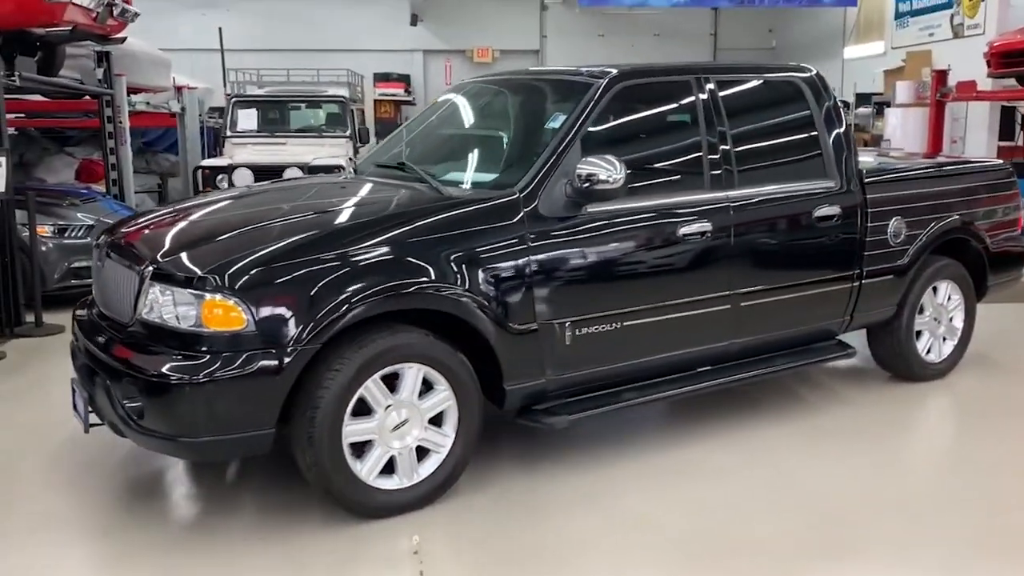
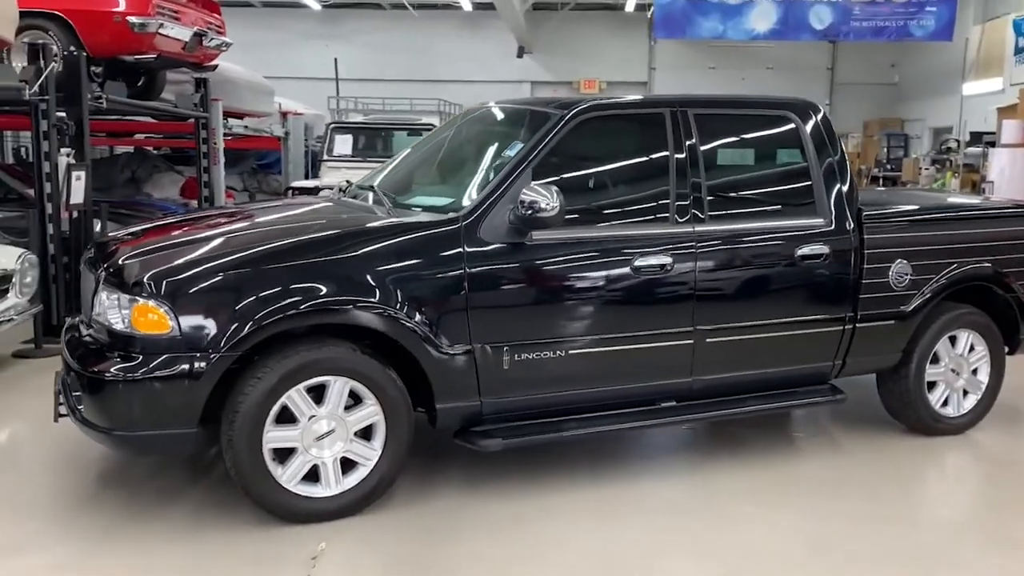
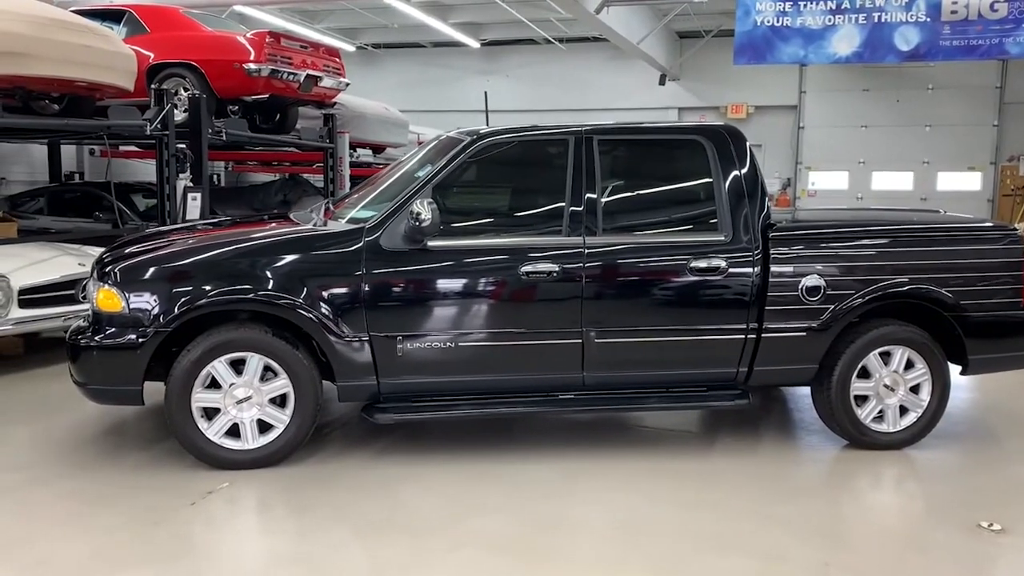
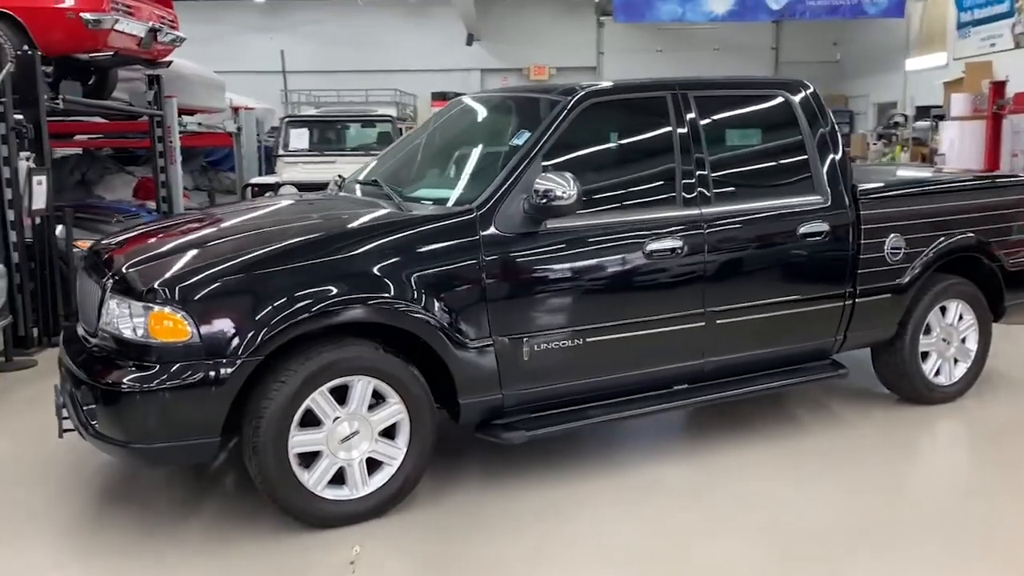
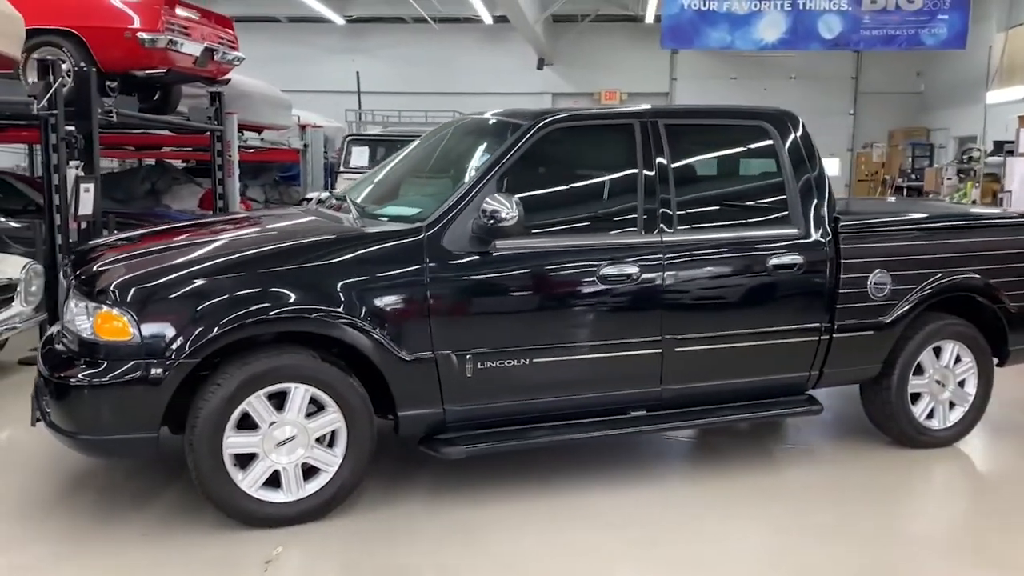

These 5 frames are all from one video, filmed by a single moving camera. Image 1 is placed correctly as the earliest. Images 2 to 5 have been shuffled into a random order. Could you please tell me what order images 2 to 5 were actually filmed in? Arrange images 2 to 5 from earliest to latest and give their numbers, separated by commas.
4, 2, 5, 3
